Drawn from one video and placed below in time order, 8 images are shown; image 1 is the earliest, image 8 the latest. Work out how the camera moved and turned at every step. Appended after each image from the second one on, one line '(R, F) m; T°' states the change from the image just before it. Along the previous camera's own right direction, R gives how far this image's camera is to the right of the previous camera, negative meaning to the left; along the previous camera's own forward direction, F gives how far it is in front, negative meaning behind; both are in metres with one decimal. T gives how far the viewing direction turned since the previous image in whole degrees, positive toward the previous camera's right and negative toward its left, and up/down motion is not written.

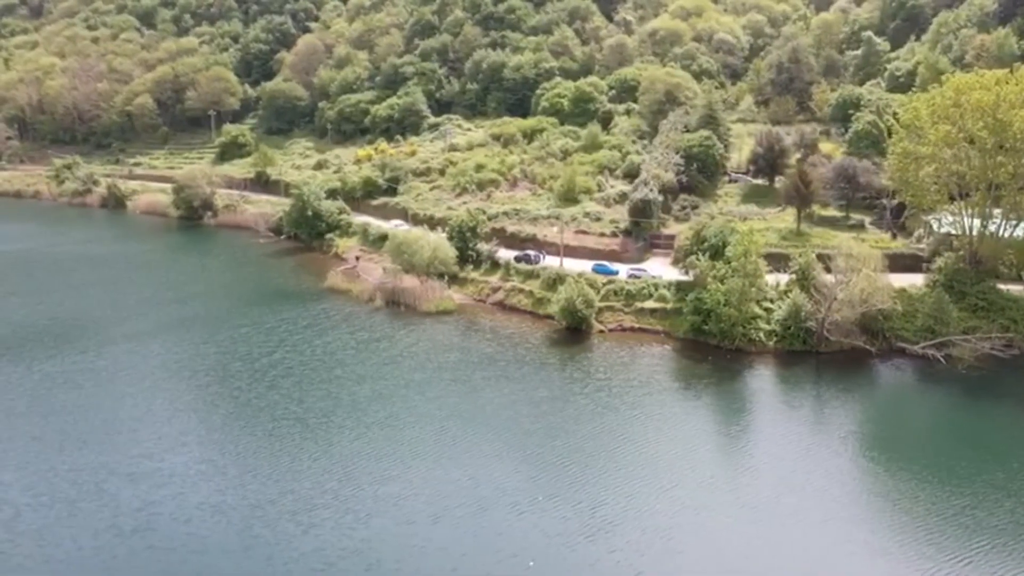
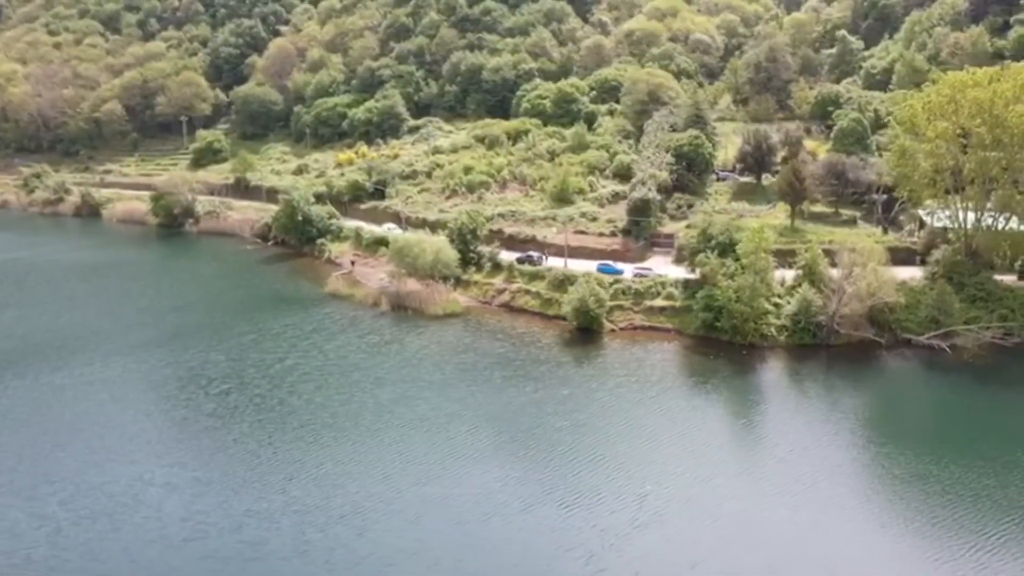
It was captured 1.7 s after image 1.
(-3.0, -0.3) m; +3°
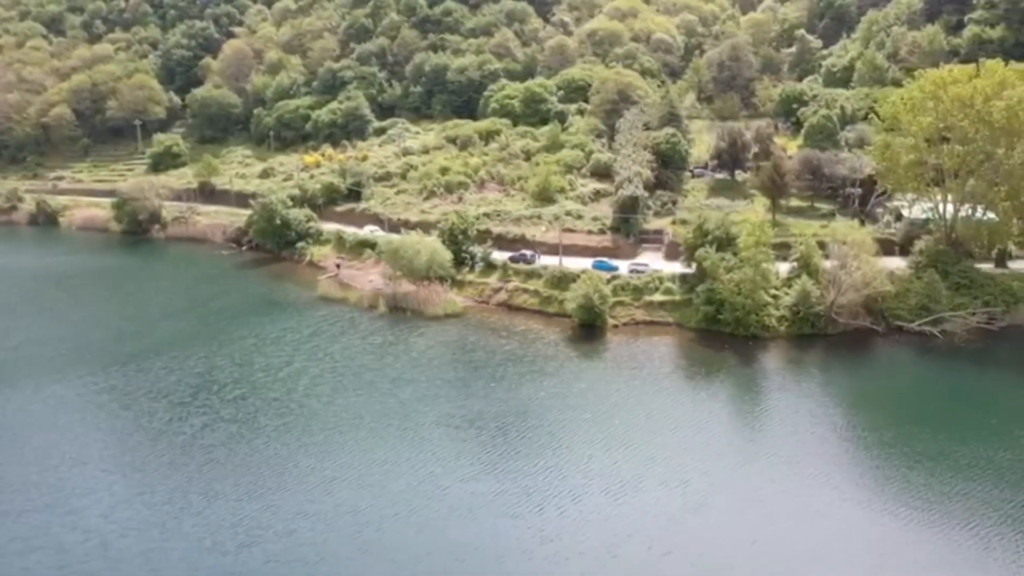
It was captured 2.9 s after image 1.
(-3.8, -0.4) m; +4°
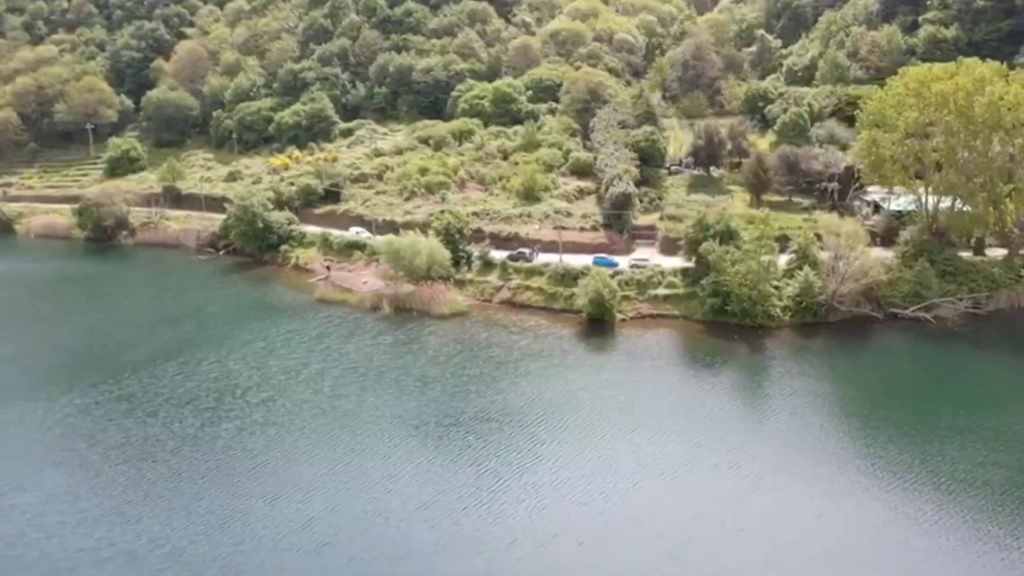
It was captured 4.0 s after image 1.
(-4.7, -0.6) m; +5°
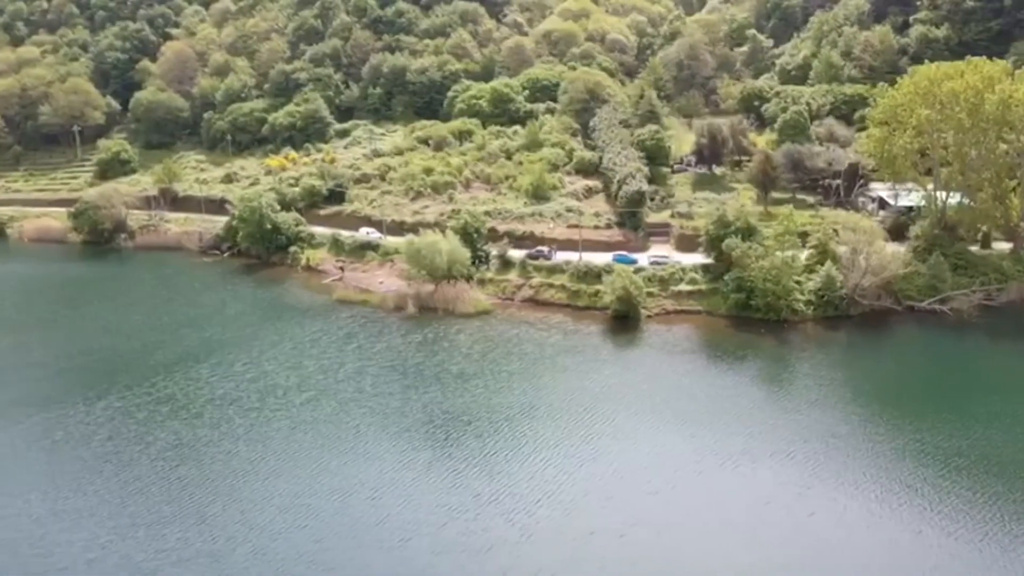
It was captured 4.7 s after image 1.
(-3.7, -0.5) m; +2°
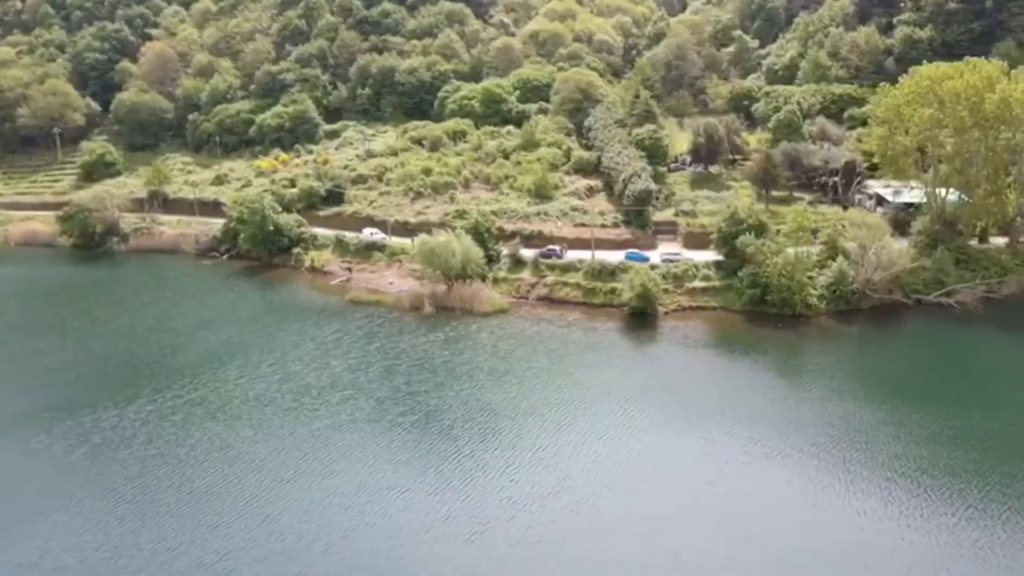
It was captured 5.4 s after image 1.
(-3.6, -0.5) m; +3°
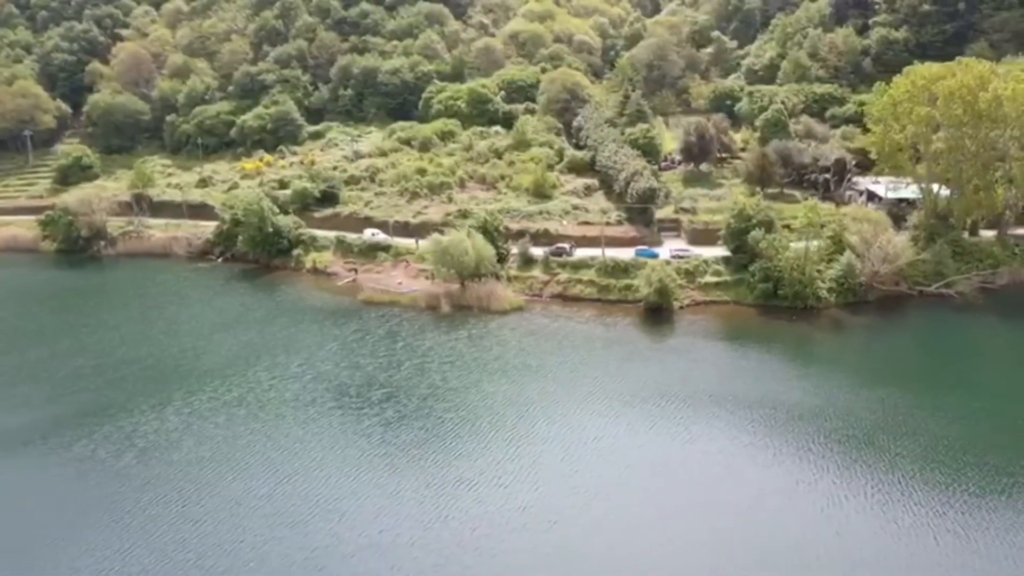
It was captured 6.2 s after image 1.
(-4.4, -0.6) m; +3°
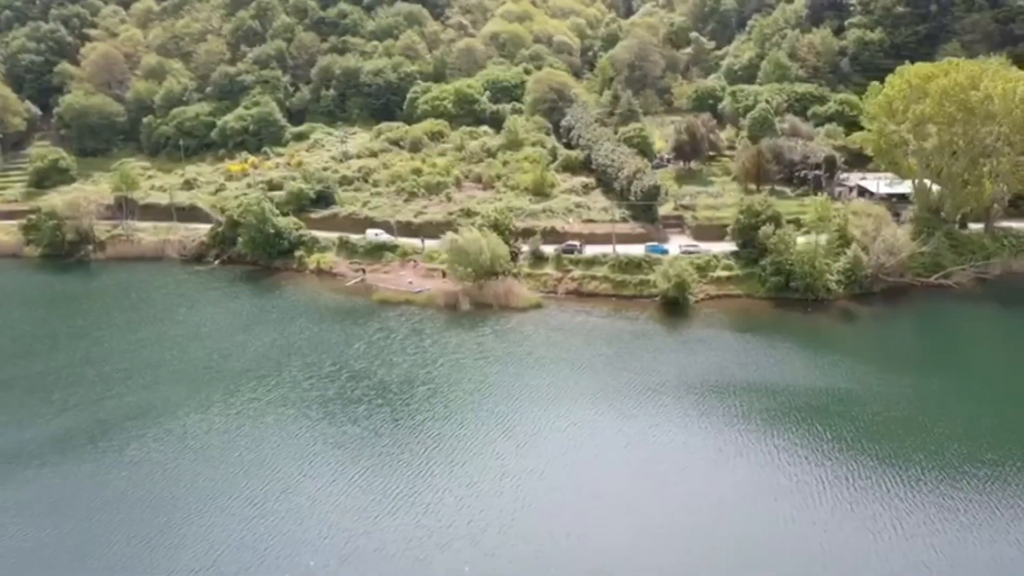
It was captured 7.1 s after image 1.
(-4.9, -0.6) m; +4°
